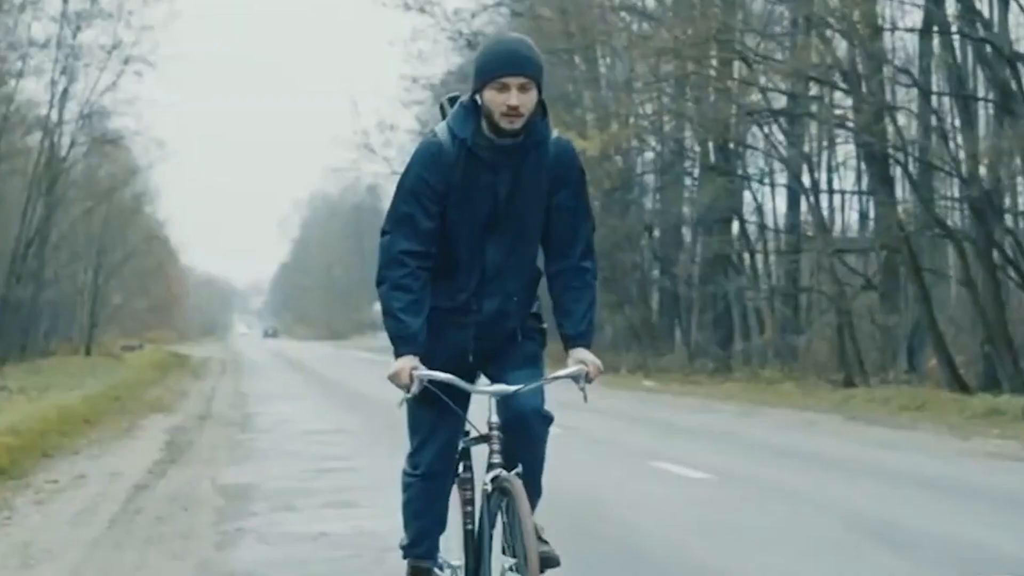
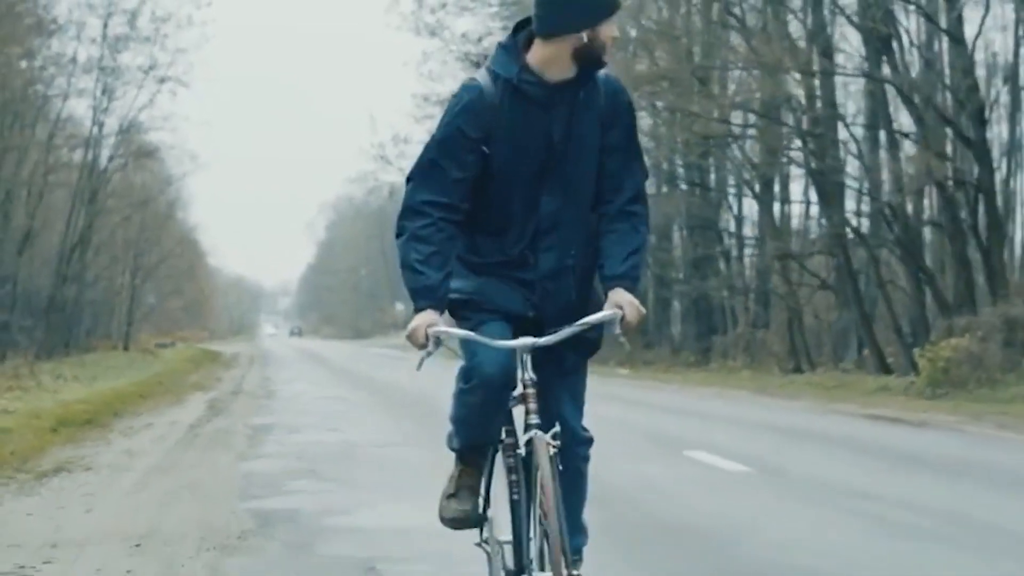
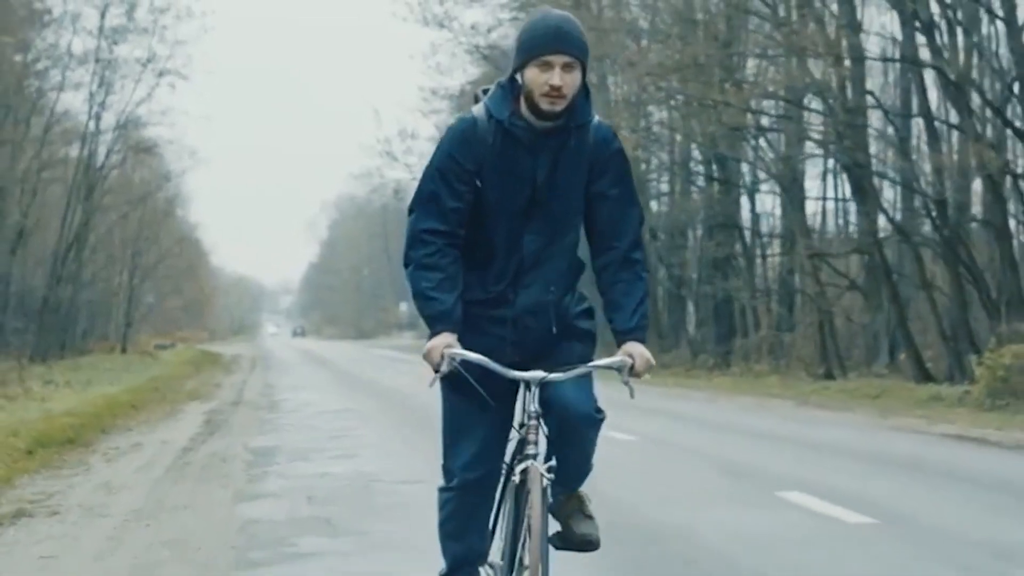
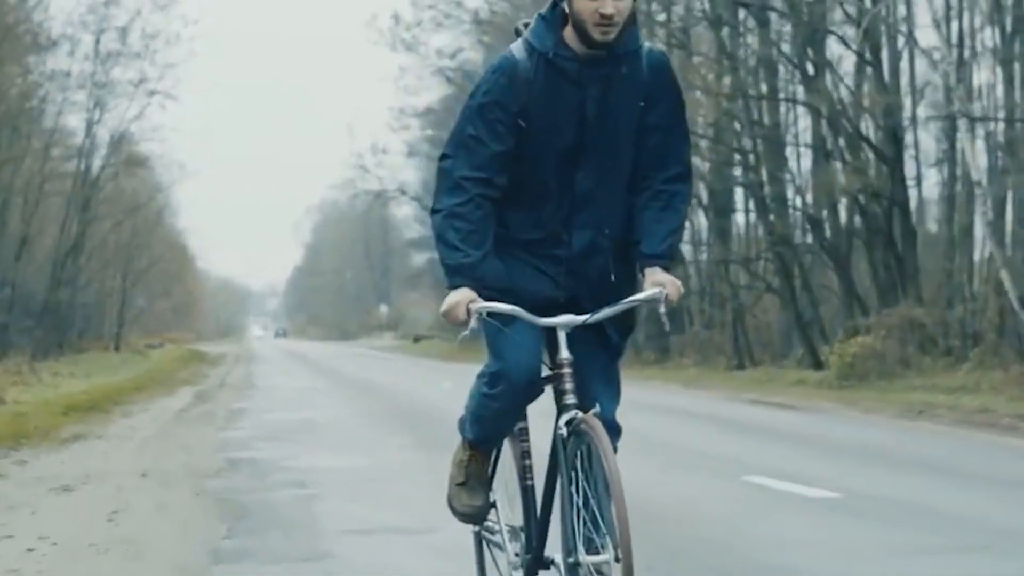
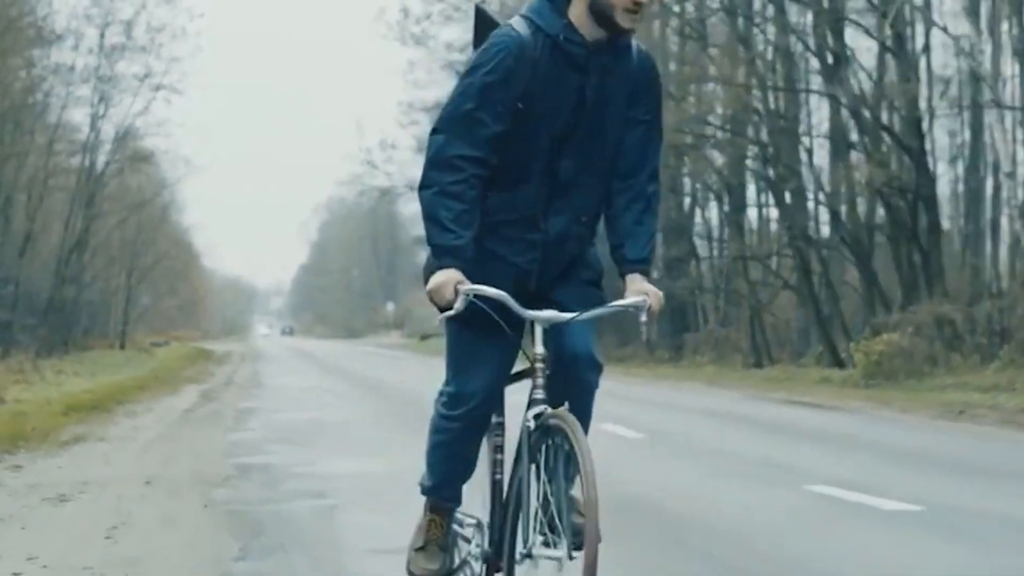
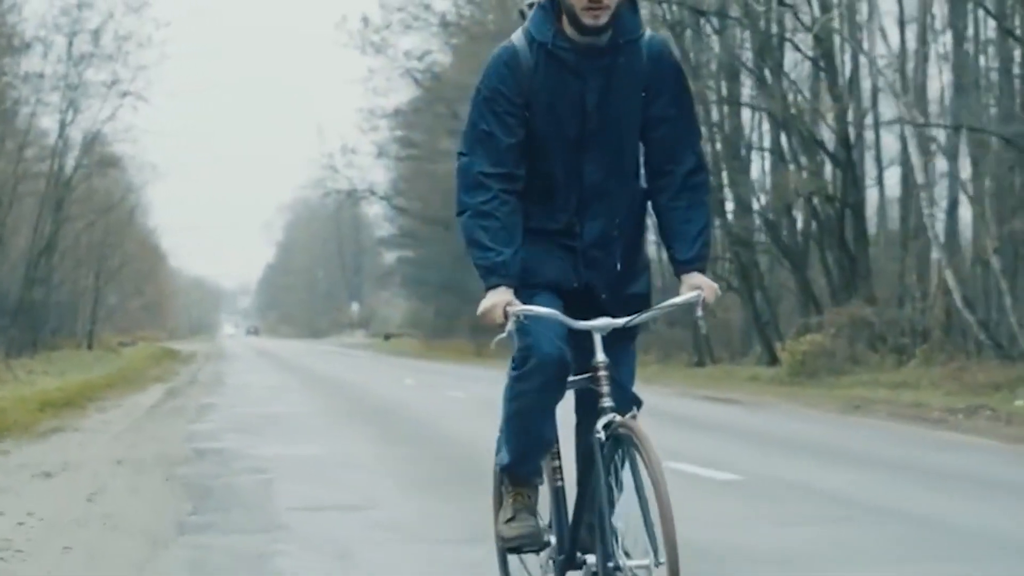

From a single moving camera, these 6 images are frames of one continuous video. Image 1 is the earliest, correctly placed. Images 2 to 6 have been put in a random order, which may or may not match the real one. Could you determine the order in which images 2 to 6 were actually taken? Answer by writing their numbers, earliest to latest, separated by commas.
3, 2, 5, 4, 6
